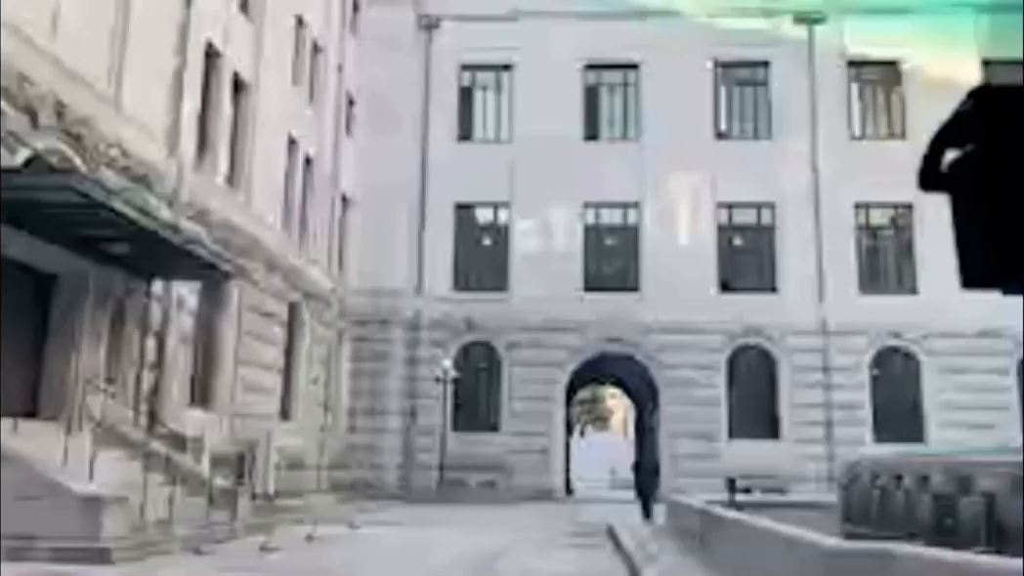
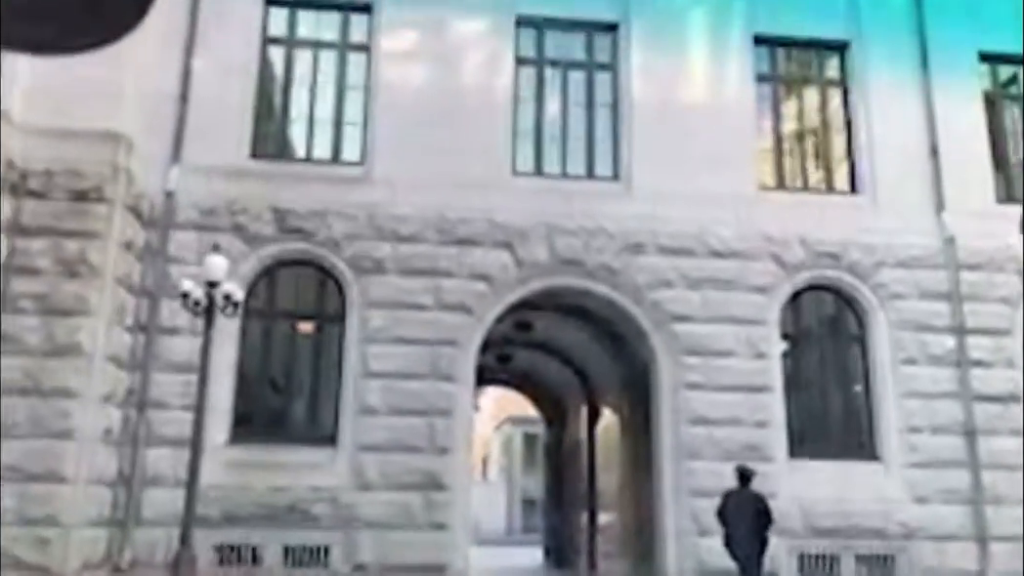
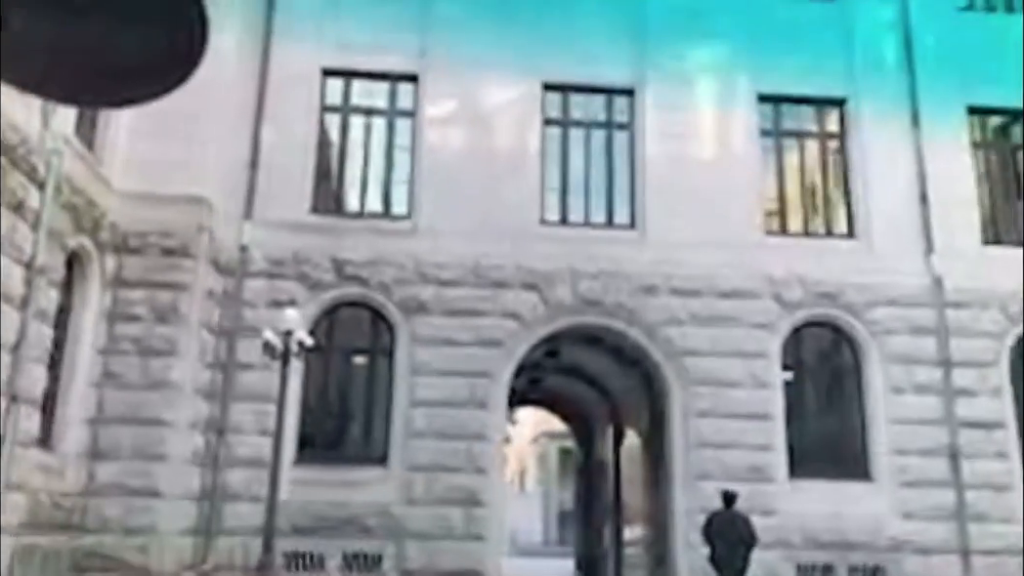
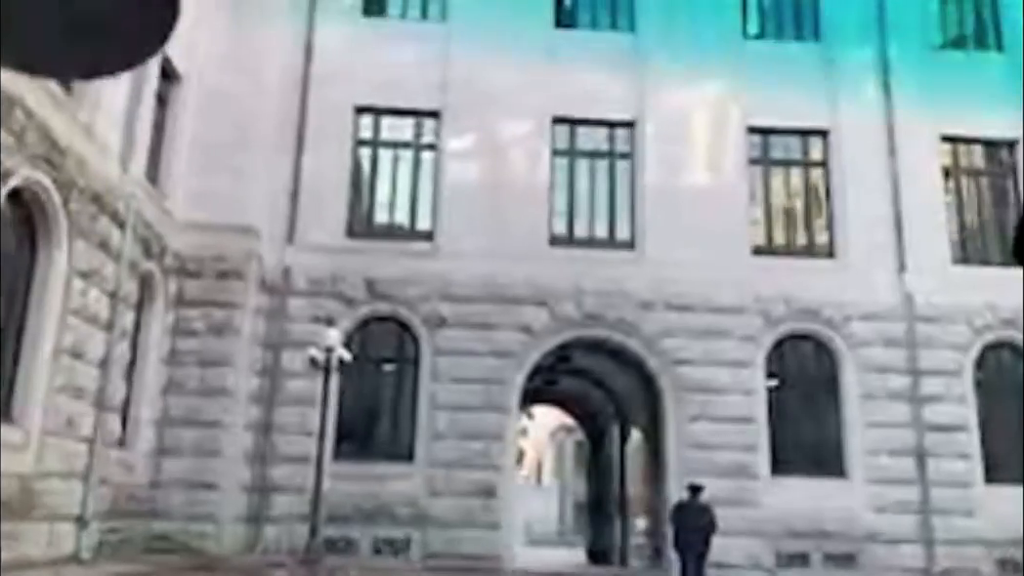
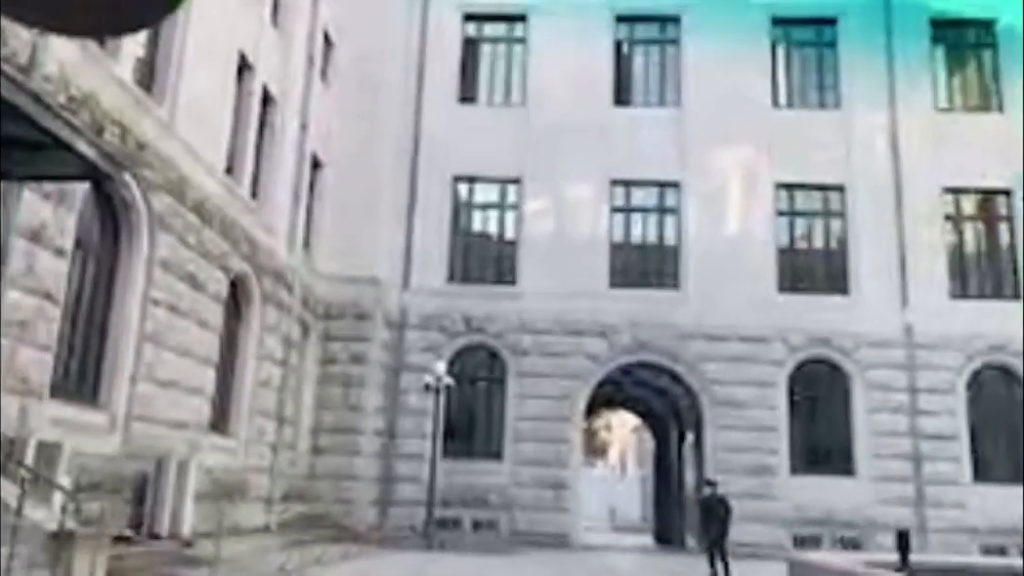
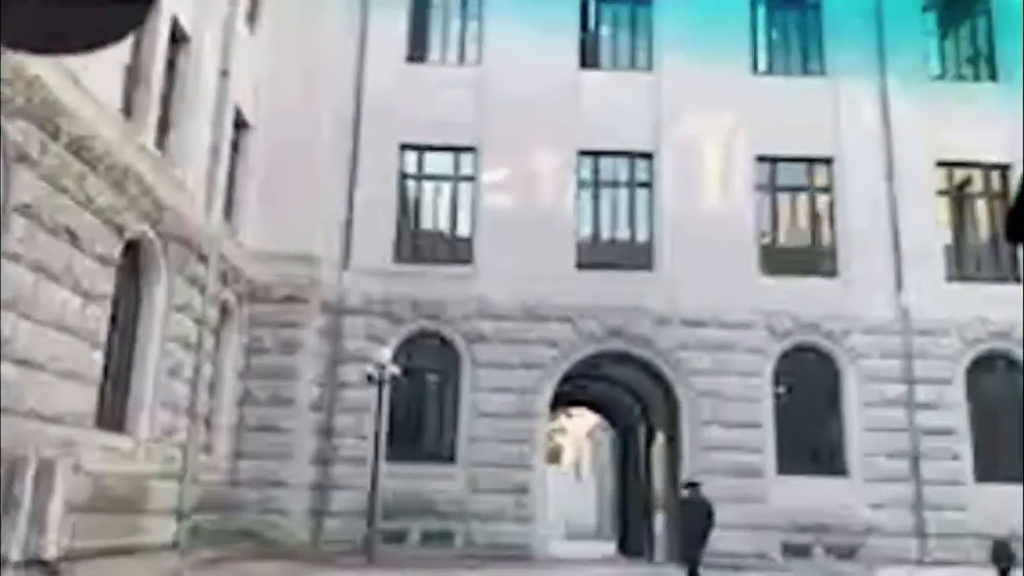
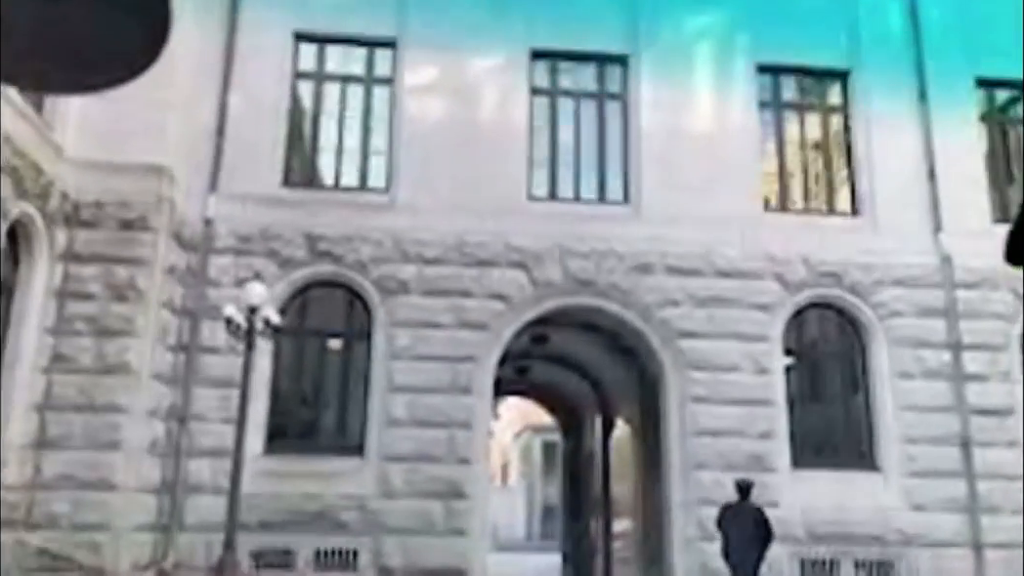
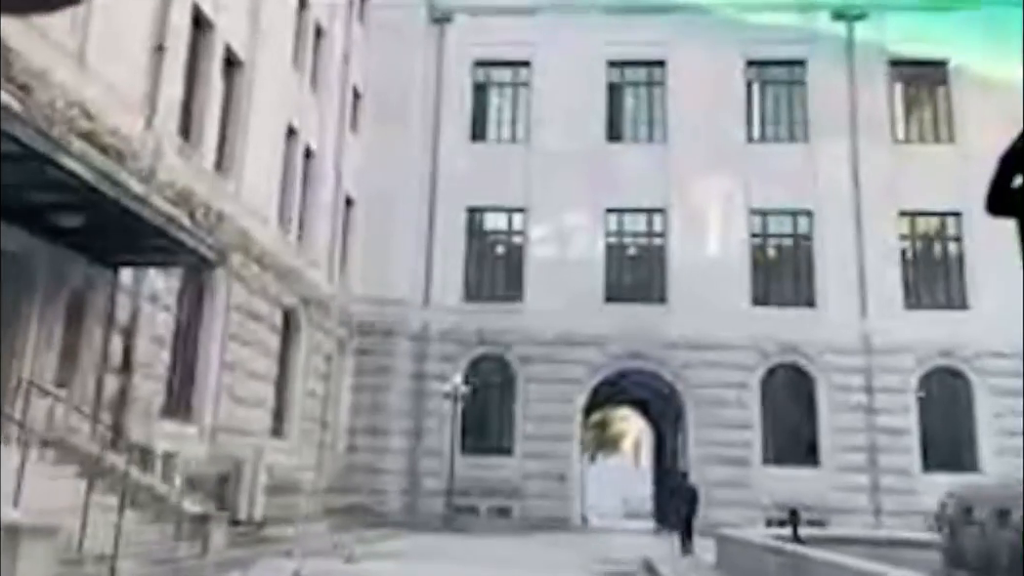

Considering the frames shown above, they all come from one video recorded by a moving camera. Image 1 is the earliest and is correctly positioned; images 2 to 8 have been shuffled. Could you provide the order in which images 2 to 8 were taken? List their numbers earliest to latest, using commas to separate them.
8, 5, 6, 4, 3, 7, 2
